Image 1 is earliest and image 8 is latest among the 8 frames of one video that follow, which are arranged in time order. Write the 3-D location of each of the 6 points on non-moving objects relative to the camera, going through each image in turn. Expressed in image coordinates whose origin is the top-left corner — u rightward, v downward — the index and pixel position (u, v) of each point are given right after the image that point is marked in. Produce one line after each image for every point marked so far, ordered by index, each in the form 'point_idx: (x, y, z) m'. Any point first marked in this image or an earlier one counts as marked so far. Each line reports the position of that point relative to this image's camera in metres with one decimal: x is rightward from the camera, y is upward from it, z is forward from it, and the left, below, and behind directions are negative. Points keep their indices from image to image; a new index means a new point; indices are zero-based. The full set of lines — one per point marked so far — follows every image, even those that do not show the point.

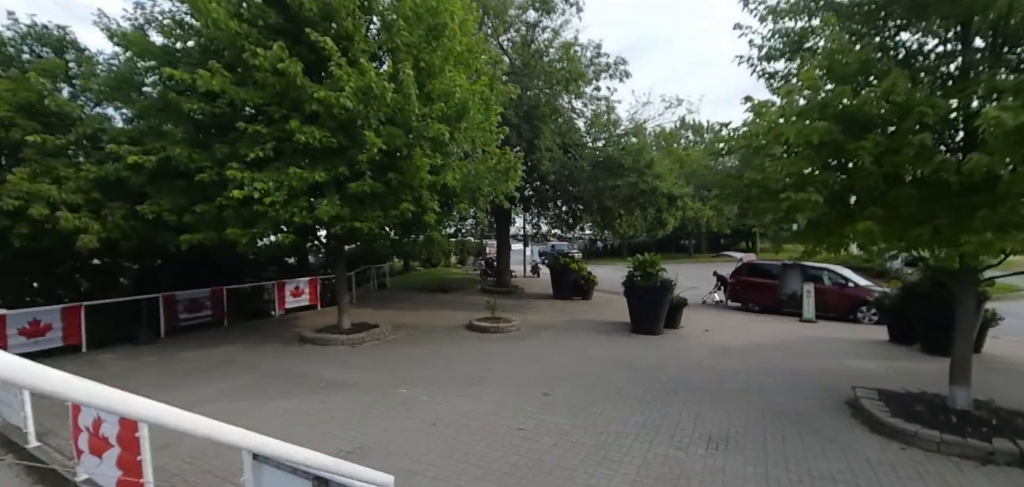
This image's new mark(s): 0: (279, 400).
0: (-3.9, -2.6, +7.9) m
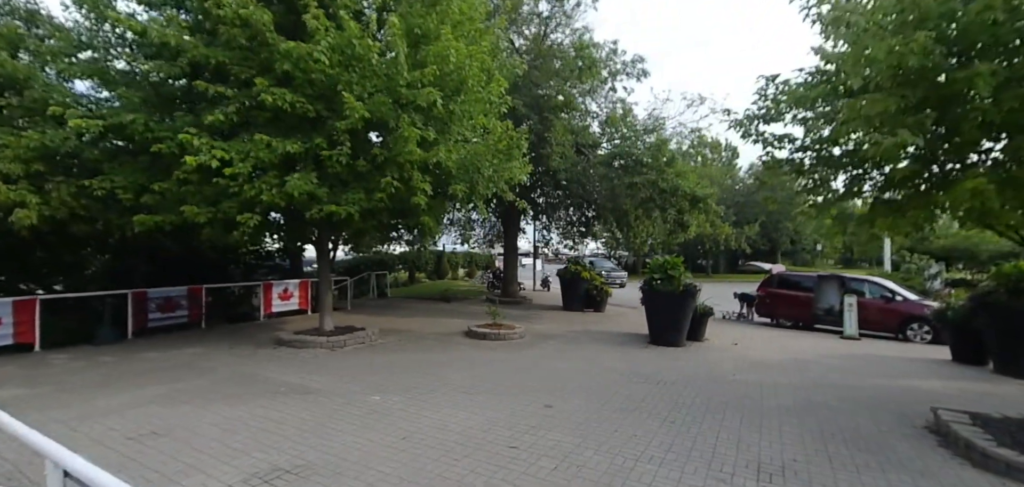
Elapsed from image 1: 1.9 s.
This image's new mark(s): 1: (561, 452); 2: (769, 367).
0: (-4.0, -2.2, +6.5) m
1: (+0.5, -2.2, +5.1) m
2: (+5.2, -2.5, +9.5) m
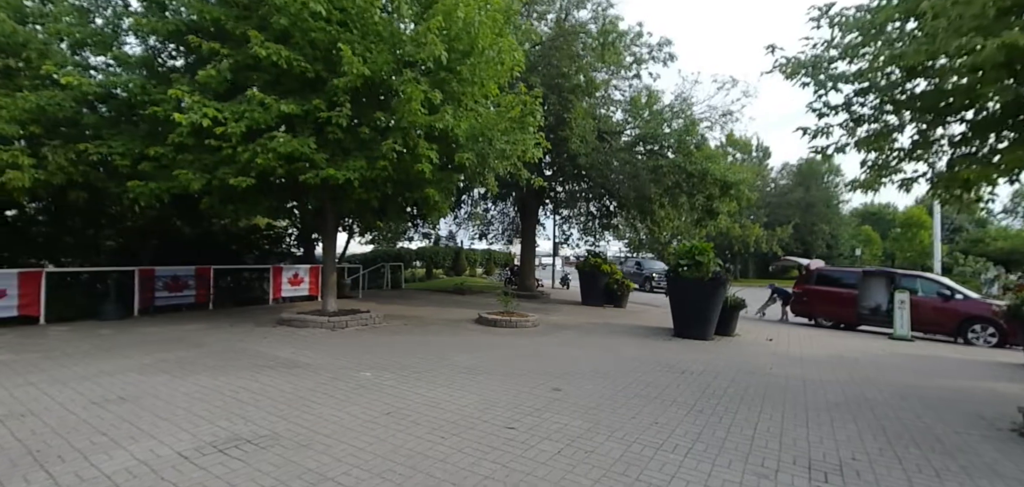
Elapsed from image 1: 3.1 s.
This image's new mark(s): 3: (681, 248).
0: (-3.9, -1.7, +6.0) m
1: (+0.5, -1.8, +4.3) m
2: (+5.3, -2.1, +8.6) m
3: (+3.8, -0.1, +10.6) m
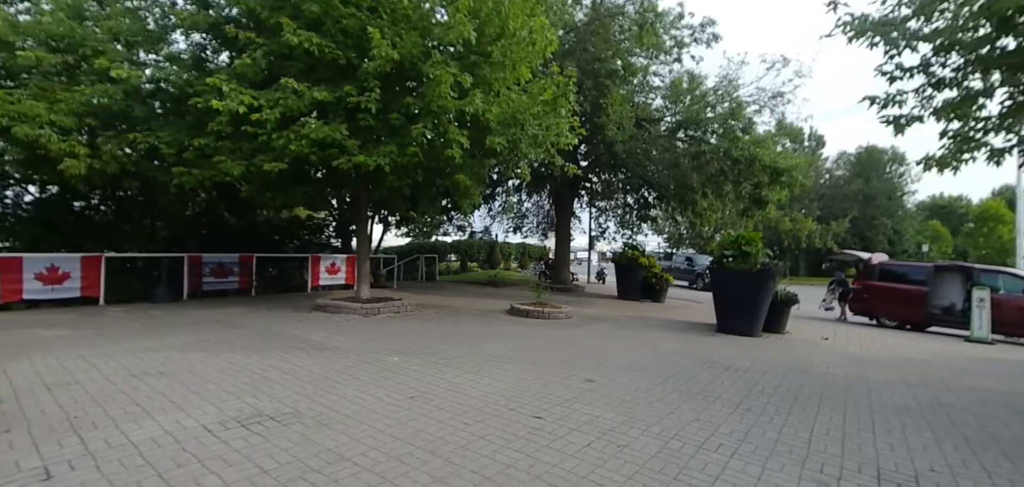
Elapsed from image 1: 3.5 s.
0: (-3.5, -1.4, +6.1) m
1: (+0.7, -1.6, +4.1) m
2: (+5.9, -2.0, +7.9) m
3: (+4.5, +0.1, +10.0) m
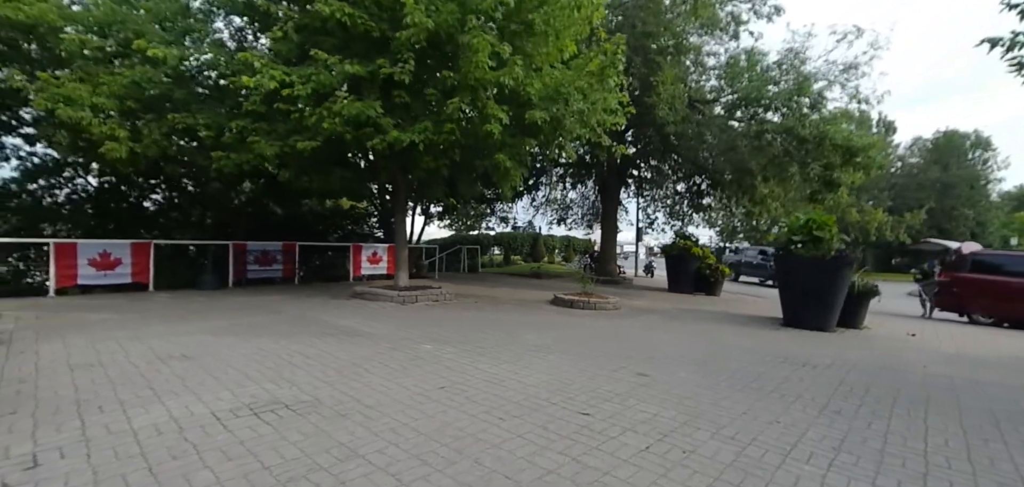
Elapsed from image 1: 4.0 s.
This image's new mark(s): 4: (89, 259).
0: (-3.0, -1.2, +5.9) m
1: (+1.0, -1.3, +3.5) m
2: (+6.5, -1.7, +6.8) m
3: (+5.3, +0.4, +9.0) m
4: (-8.9, -0.3, +10.0) m
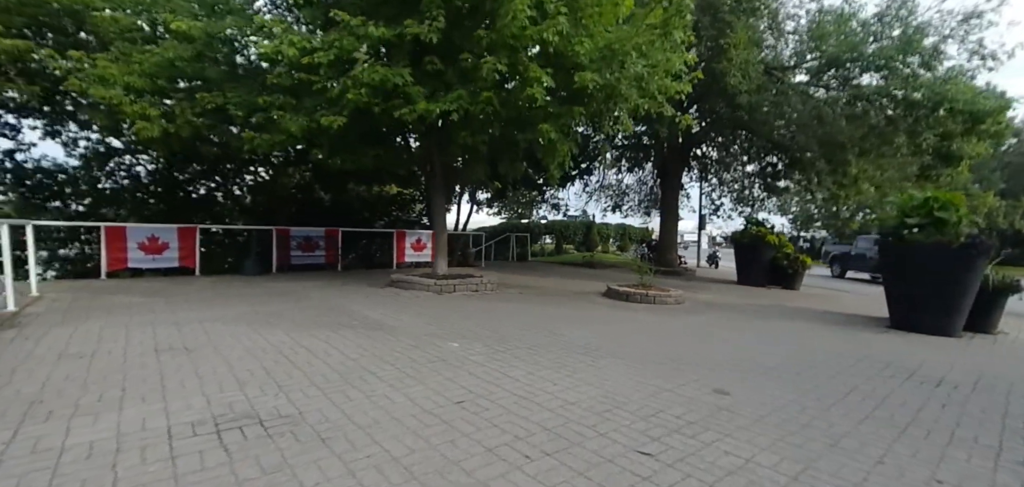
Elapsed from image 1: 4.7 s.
0: (-2.5, -1.0, +5.3) m
1: (+1.2, -1.2, +2.4) m
2: (+7.0, -1.5, +5.1) m
3: (+6.1, +0.6, +7.4) m
4: (-7.9, 0.0, +10.0) m
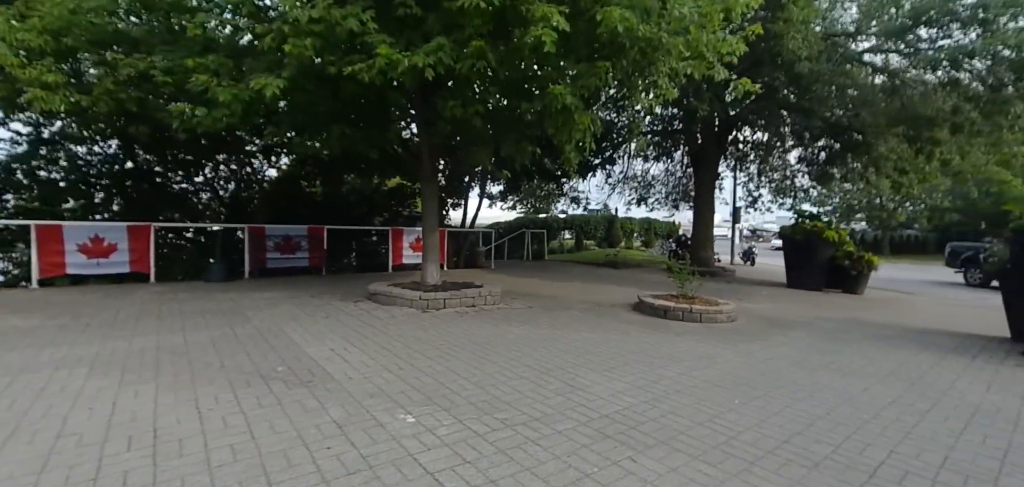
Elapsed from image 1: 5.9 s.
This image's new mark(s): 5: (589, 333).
0: (-2.6, -1.1, +3.5) m
1: (+1.0, -1.3, +0.5) m
2: (+7.0, -1.6, +3.0) m
3: (+6.2, +0.6, +5.3) m
4: (-7.8, 0.0, +8.5) m
5: (+1.0, -1.1, +5.8) m
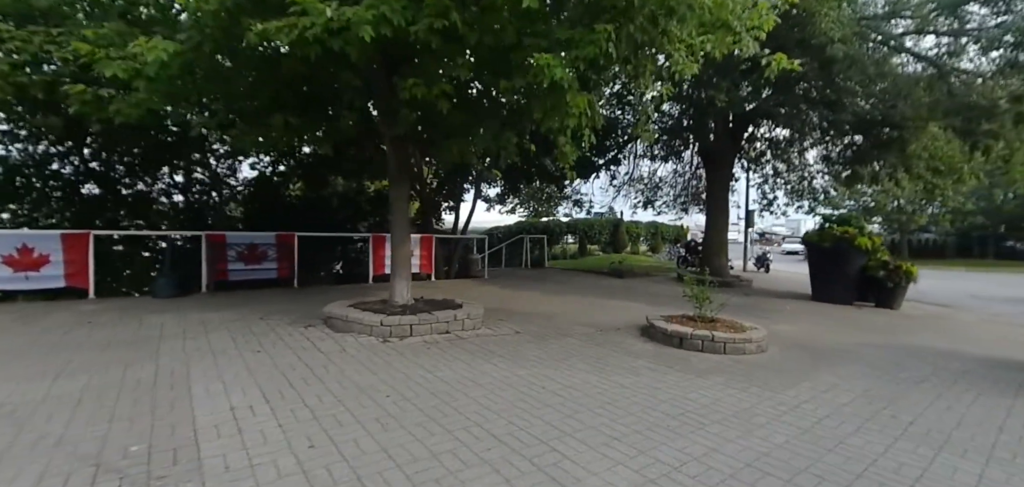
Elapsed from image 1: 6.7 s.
0: (-2.8, -1.2, +2.4) m
1: (+0.8, -1.4, -0.7) m
2: (+6.7, -1.7, +1.7) m
3: (+5.9, +0.4, +4.0) m
4: (-8.0, -0.2, +7.4) m
5: (+0.8, -1.3, +4.6) m
